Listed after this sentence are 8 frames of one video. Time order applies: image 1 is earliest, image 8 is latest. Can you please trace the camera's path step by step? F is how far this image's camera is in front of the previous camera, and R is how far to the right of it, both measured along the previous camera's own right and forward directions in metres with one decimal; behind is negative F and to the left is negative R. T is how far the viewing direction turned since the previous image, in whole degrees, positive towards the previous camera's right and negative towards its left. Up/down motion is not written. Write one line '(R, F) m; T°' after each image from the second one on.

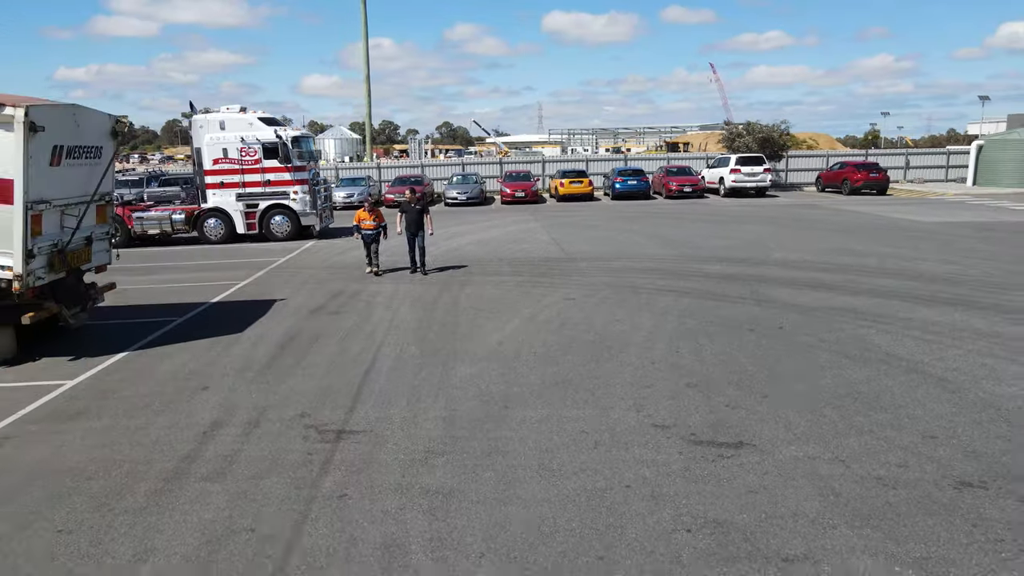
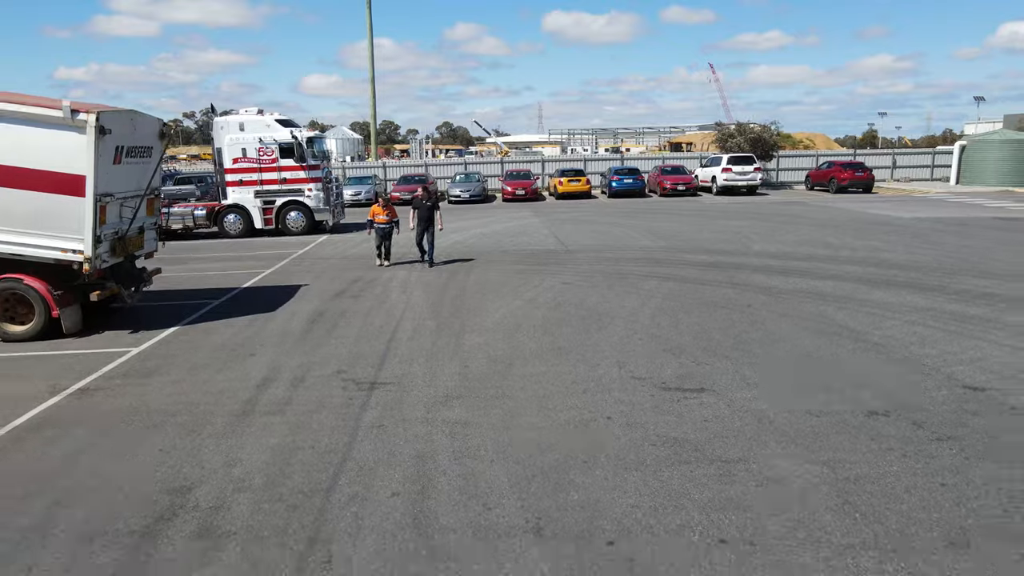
(0.0, -1.1) m; 0°
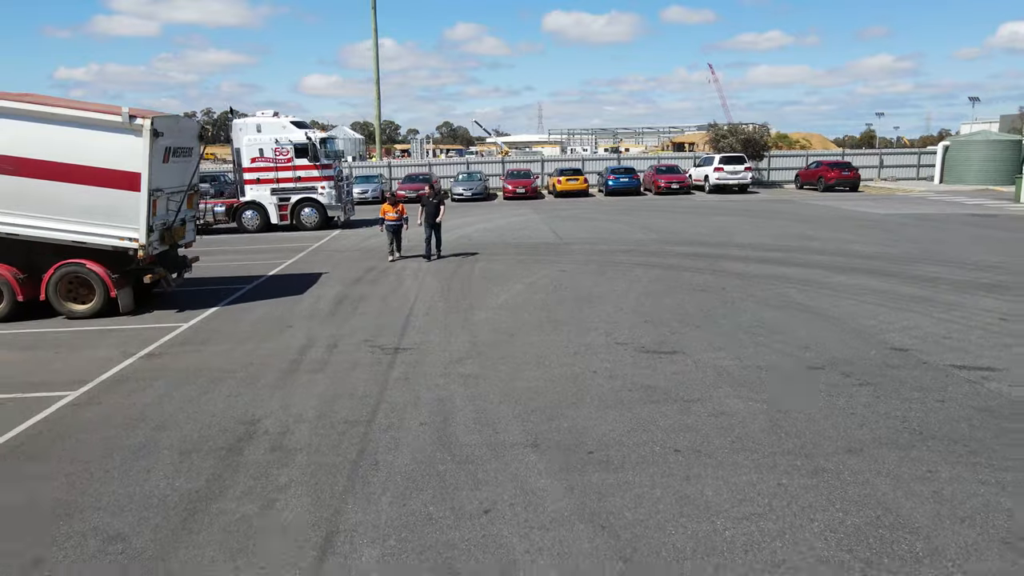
(0.0, -1.1) m; 0°
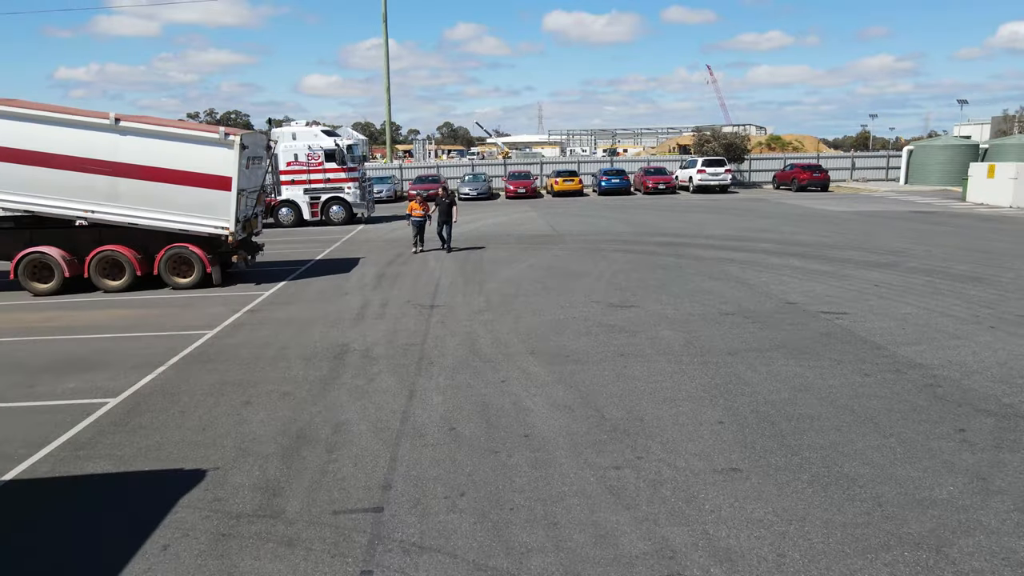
(0.0, -2.7) m; 0°
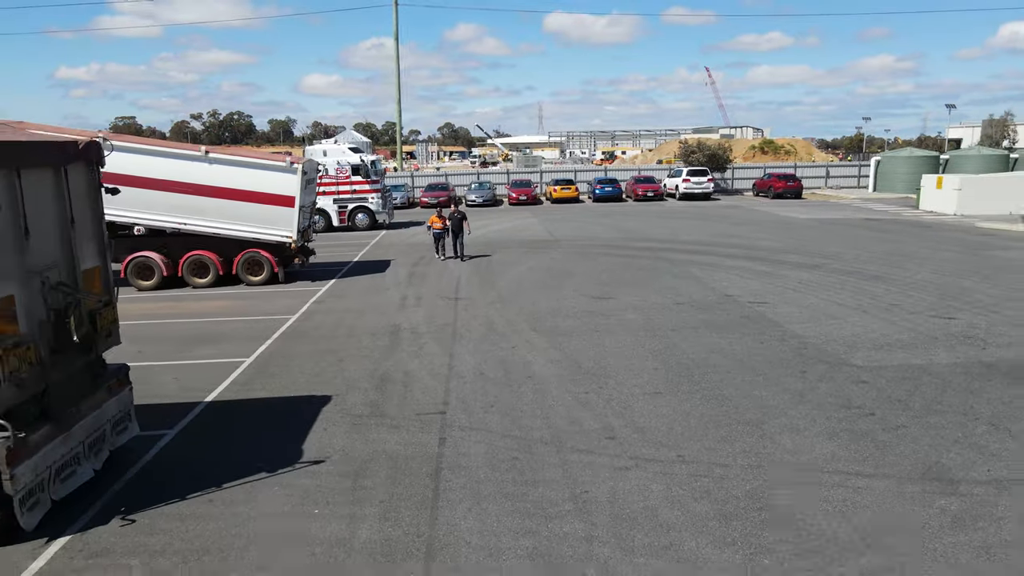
(-0.1, -3.0) m; 0°
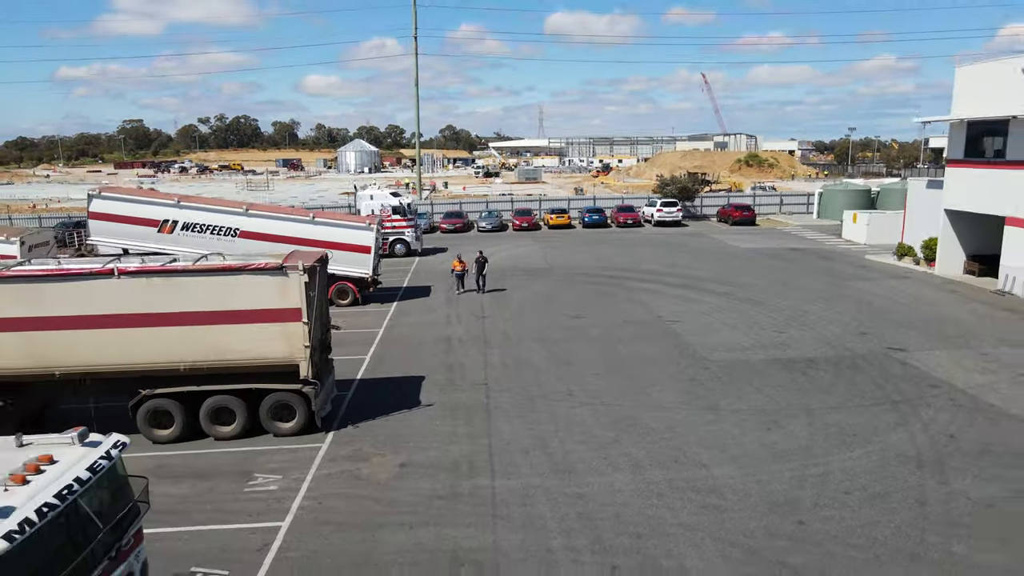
(-0.2, -6.7) m; 0°
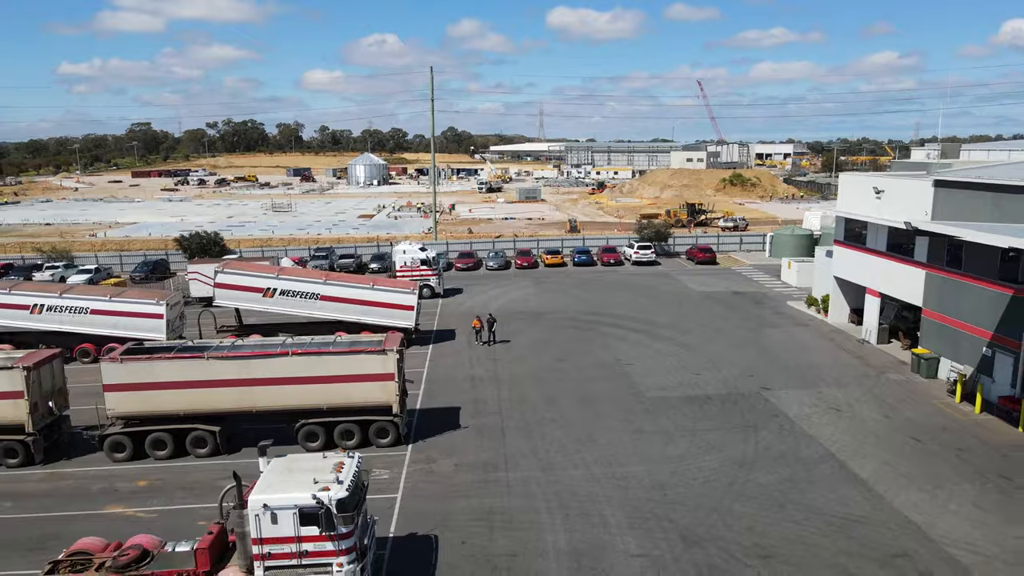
(-0.1, -8.0) m; 0°
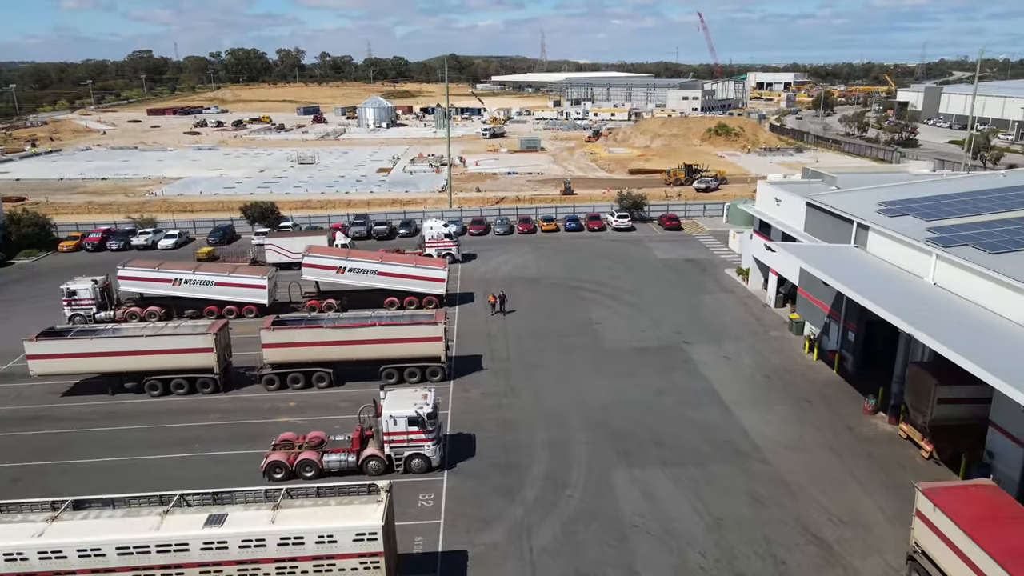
(-0.1, -10.9) m; 0°
